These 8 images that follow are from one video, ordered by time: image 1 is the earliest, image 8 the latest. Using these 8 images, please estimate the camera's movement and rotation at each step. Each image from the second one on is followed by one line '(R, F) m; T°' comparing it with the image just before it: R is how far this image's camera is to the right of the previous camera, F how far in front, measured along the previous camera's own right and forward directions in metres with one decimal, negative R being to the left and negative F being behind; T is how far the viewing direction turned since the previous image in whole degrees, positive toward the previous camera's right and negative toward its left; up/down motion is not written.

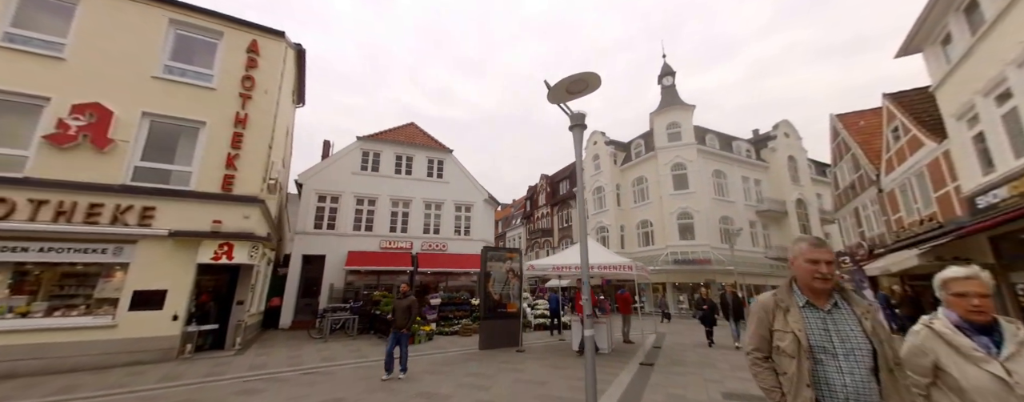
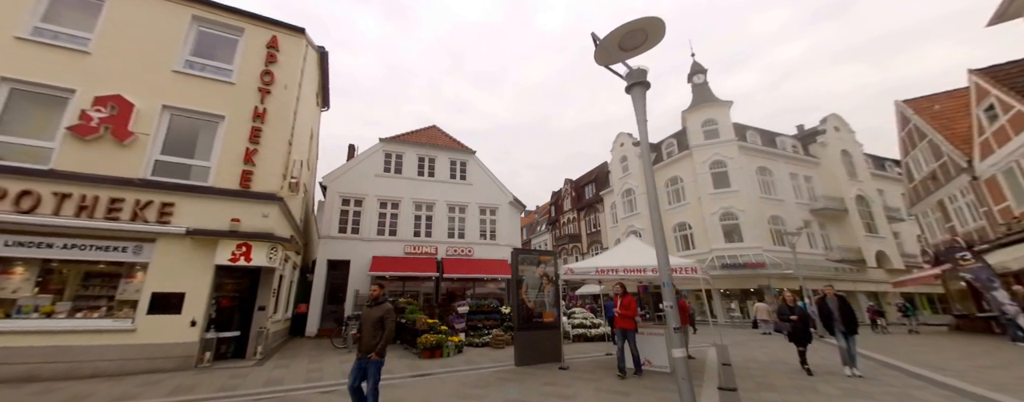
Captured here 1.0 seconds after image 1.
(-0.4, +1.1) m; -4°
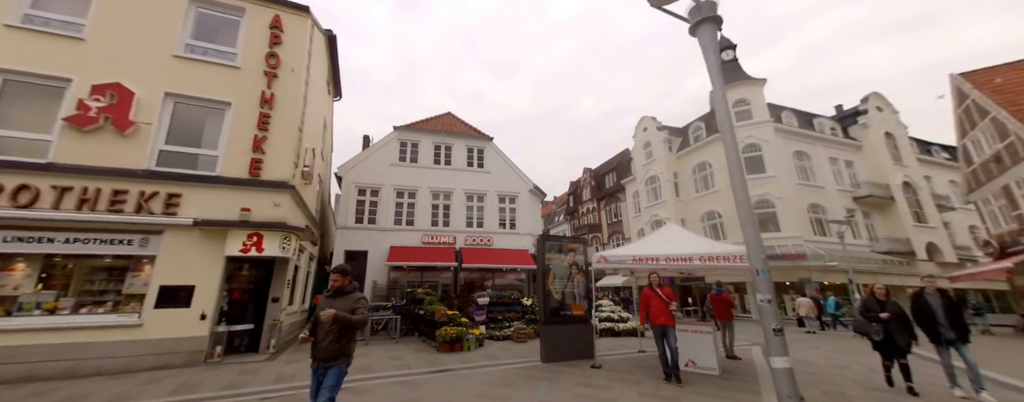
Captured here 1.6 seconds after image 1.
(-0.2, +0.8) m; -3°
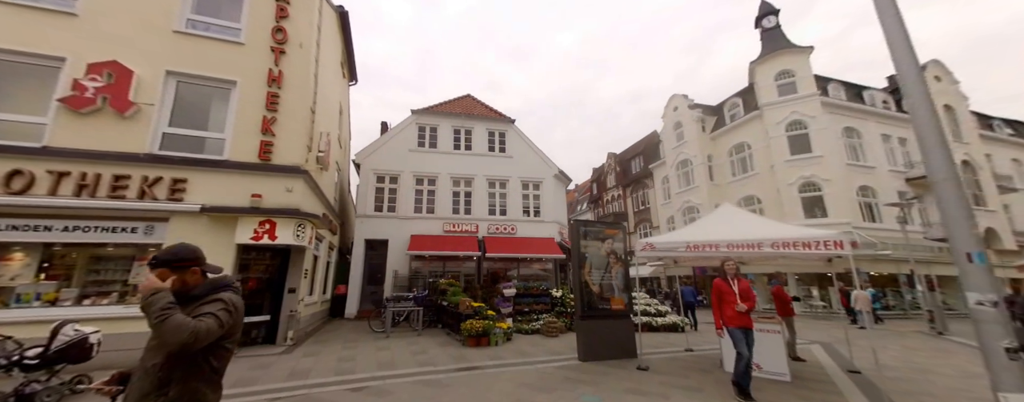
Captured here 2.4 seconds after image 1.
(-0.2, +1.0) m; -3°
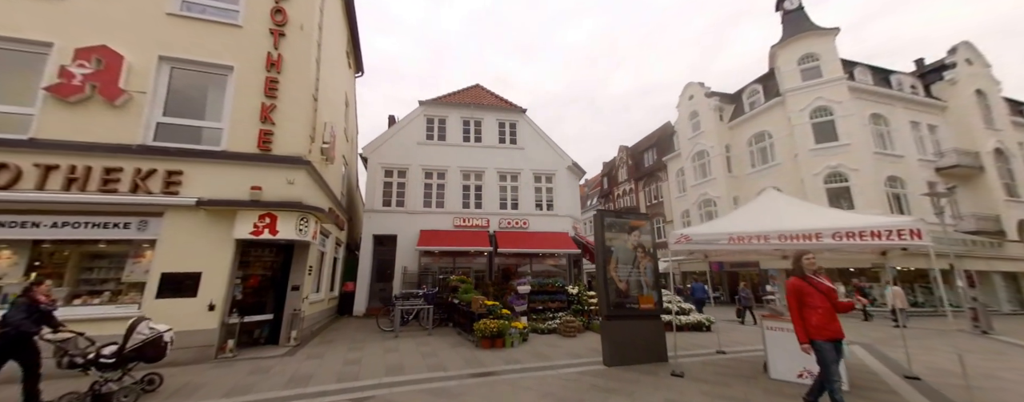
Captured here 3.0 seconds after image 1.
(-0.2, +0.7) m; -1°
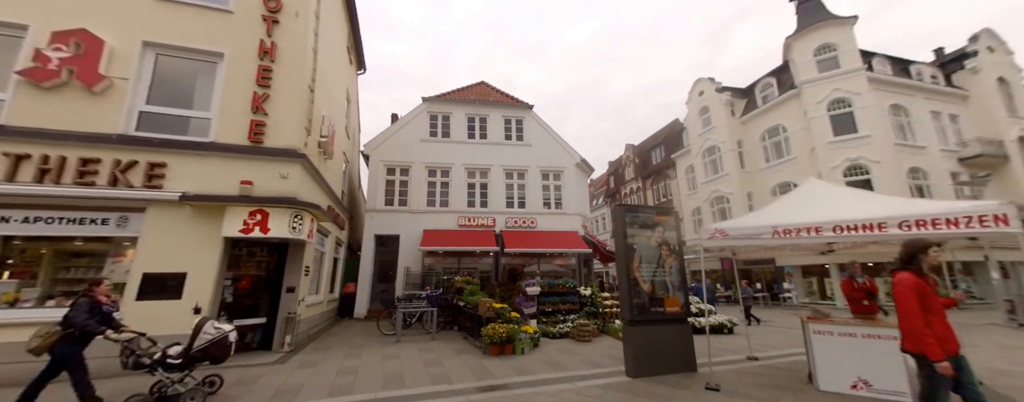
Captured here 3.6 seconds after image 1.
(-0.1, +0.7) m; -1°
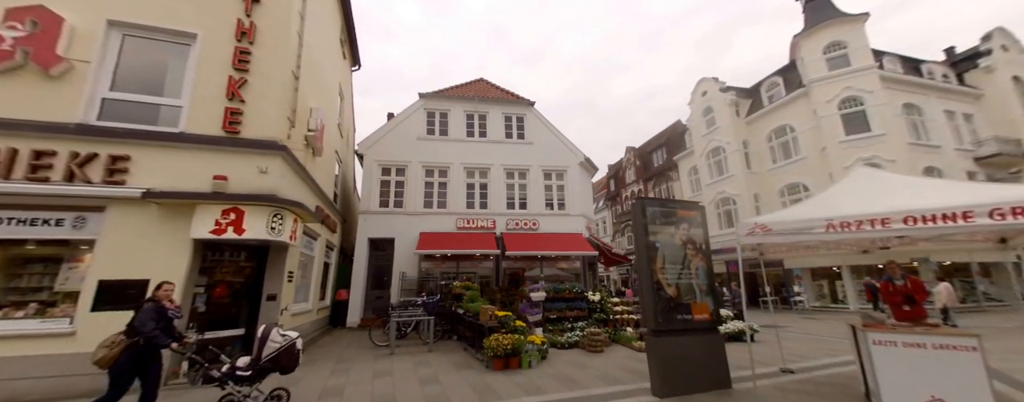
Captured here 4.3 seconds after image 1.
(-0.1, +0.8) m; 0°
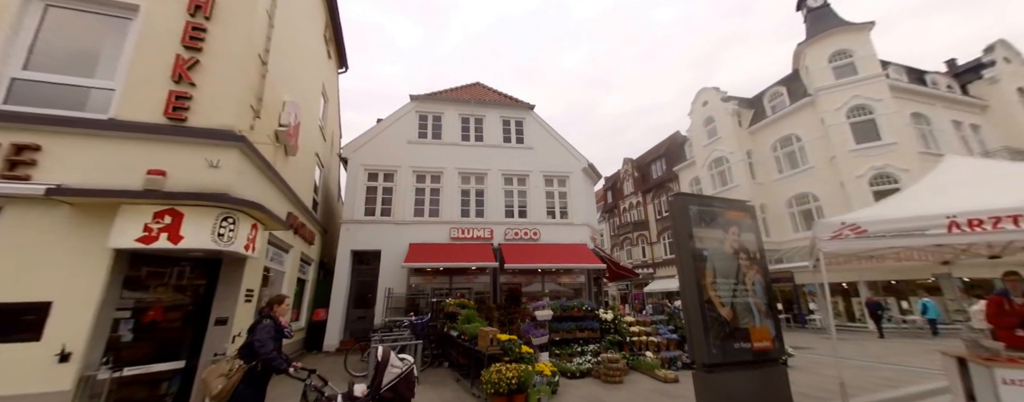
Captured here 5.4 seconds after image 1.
(-0.2, +1.3) m; +1°
